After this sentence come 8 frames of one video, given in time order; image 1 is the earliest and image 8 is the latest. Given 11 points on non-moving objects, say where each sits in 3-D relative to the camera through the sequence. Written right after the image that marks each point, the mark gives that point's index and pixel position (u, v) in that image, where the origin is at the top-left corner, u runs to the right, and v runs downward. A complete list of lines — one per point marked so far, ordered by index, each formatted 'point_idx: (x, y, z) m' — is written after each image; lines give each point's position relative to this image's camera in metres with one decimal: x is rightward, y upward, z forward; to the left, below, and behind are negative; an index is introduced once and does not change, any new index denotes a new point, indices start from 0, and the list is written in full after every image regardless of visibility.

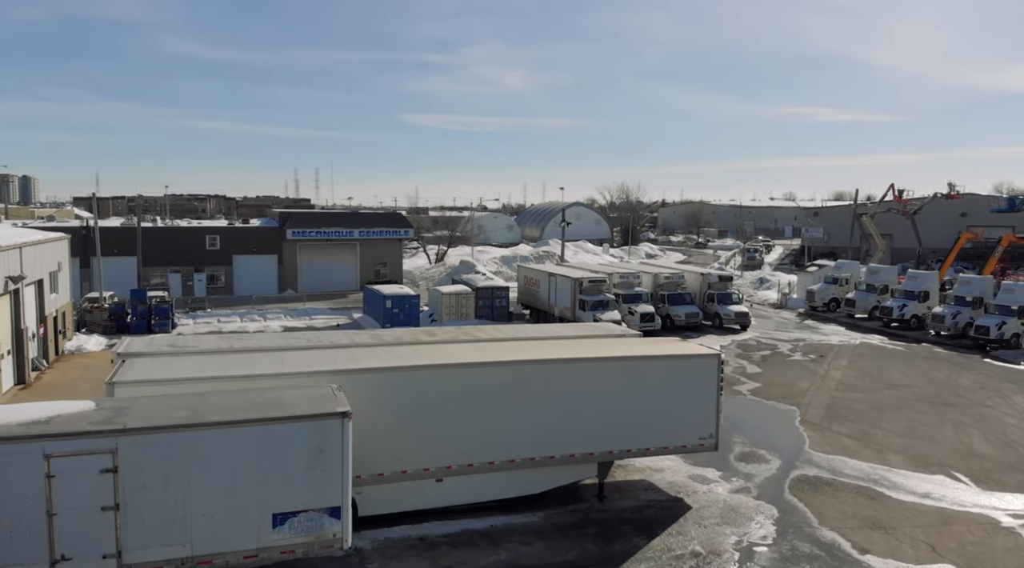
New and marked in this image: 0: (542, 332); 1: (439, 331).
0: (+0.6, -1.0, +15.7) m
1: (-1.4, -1.0, +15.5) m
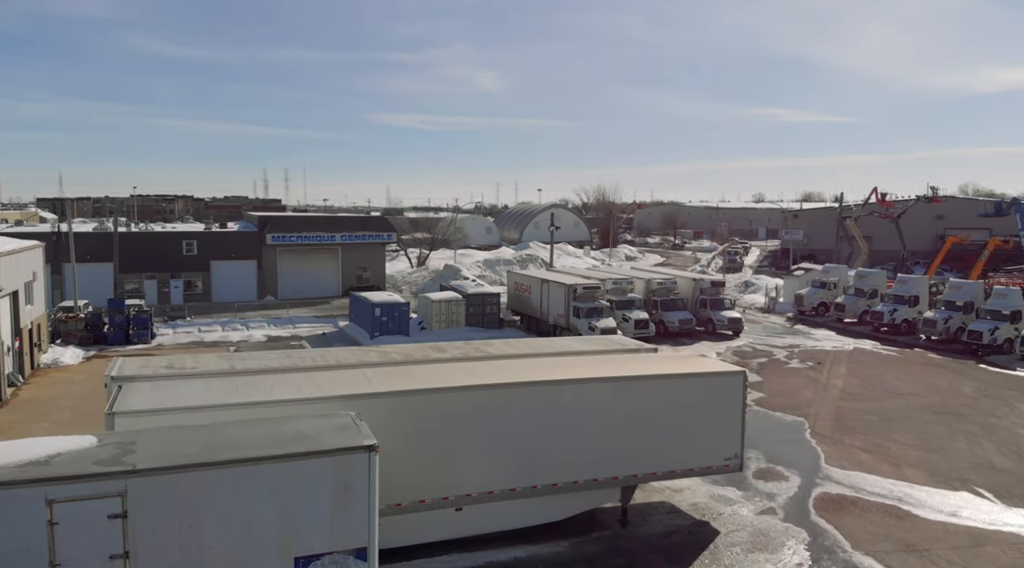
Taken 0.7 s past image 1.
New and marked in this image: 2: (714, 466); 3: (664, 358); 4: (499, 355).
0: (+0.9, -1.3, +15.1) m
1: (-1.2, -1.2, +14.8) m
2: (+3.5, -3.1, +13.3) m
3: (+2.8, -1.4, +14.0) m
4: (-0.2, -1.3, +14.4) m
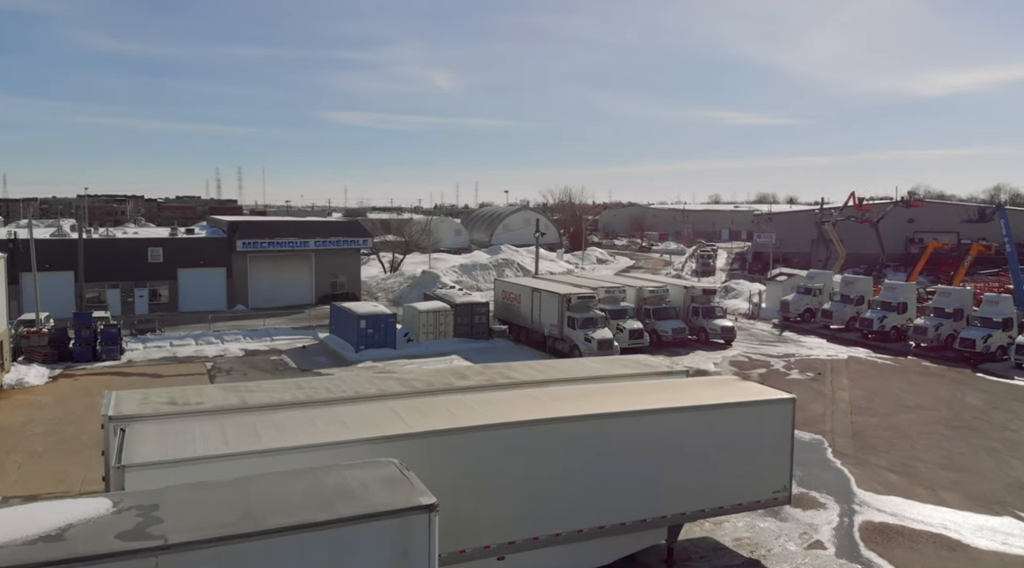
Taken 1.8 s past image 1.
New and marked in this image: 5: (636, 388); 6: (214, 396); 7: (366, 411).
0: (+1.3, -1.6, +14.2) m
1: (-0.7, -1.6, +13.8) m
2: (+4.0, -3.5, +12.5) m
3: (+3.3, -1.7, +13.1) m
4: (+0.3, -1.7, +13.4) m
5: (+2.1, -1.7, +12.8) m
6: (-4.5, -1.7, +11.9) m
7: (-2.1, -1.8, +11.2) m
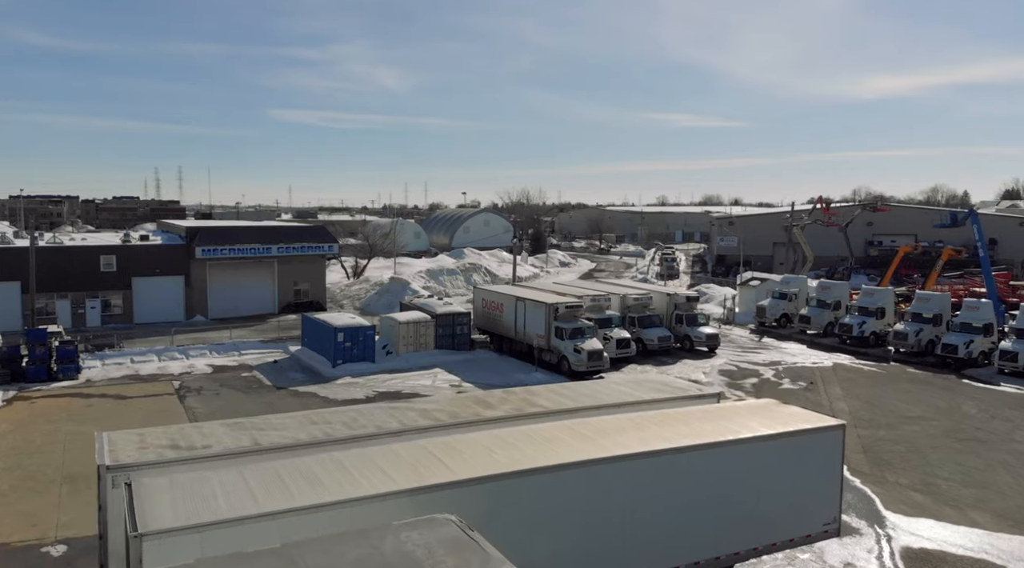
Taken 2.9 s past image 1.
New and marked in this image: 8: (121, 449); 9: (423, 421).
0: (+1.7, -1.9, +13.3) m
1: (-0.3, -1.9, +12.7) m
2: (+4.6, -3.8, +11.8) m
3: (+3.8, -2.1, +12.4) m
4: (+0.7, -2.0, +12.4) m
5: (+2.6, -2.0, +12.0) m
6: (-3.9, -2.1, +10.6) m
7: (-1.5, -2.2, +10.1) m
8: (-5.0, -2.1, +10.0) m
9: (-1.3, -2.1, +11.6) m
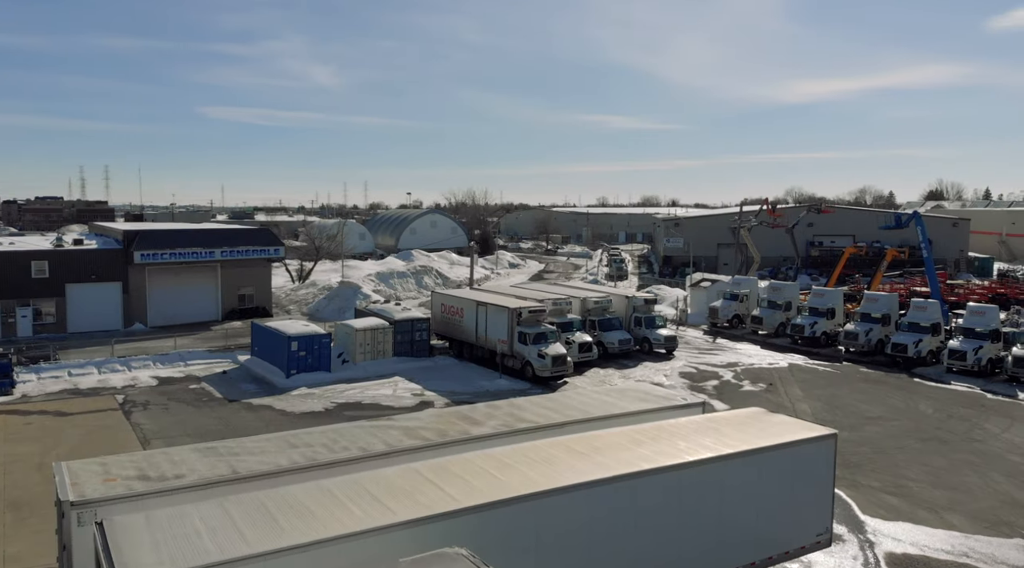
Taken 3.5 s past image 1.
0: (+1.5, -2.1, +12.9) m
1: (-0.5, -2.1, +12.2) m
2: (+4.4, -3.9, +11.6) m
3: (+3.6, -2.2, +12.2) m
4: (+0.6, -2.2, +12.0) m
5: (+2.4, -2.2, +11.7) m
6: (-4.0, -2.3, +9.8) m
7: (-1.5, -2.4, +9.5) m
8: (-5.0, -2.3, +9.1) m
9: (-1.5, -2.2, +11.1) m
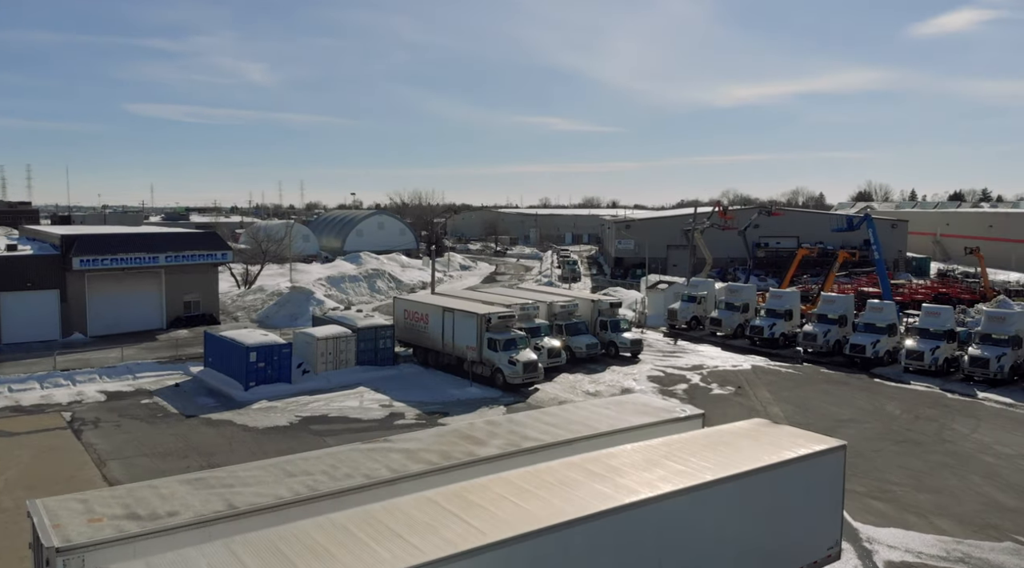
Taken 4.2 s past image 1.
0: (+1.5, -2.3, +12.5) m
1: (-0.4, -2.3, +11.6) m
2: (+4.5, -4.0, +11.4) m
3: (+3.6, -2.3, +11.9) m
4: (+0.6, -2.3, +11.5) m
5: (+2.5, -2.3, +11.3) m
6: (-3.8, -2.5, +9.0) m
7: (-1.2, -2.5, +8.9) m
8: (-4.7, -2.5, +8.2) m
9: (-1.3, -2.4, +10.4) m
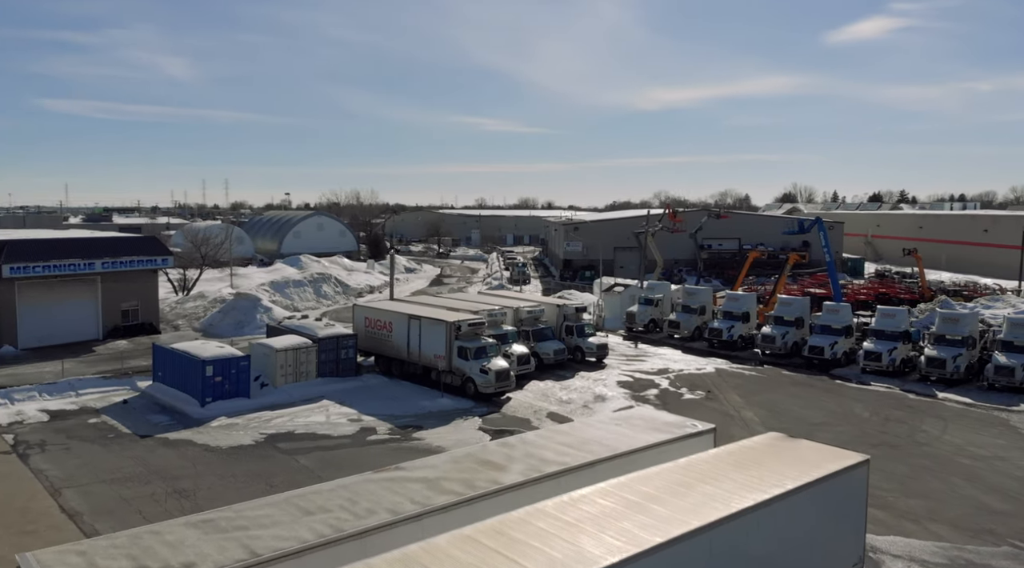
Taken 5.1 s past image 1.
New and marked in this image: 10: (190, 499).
0: (+1.7, -2.5, +12.0) m
1: (-0.1, -2.5, +11.0) m
2: (+4.8, -4.2, +11.2) m
3: (+3.8, -2.5, +11.6) m
4: (+0.9, -2.6, +10.9) m
5: (+2.8, -2.5, +11.0) m
6: (-3.2, -2.8, +8.1) m
7: (-0.7, -2.8, +8.2) m
8: (-4.1, -2.8, +7.2) m
9: (-0.9, -2.6, +9.7) m
10: (-6.9, -4.6, +16.7) m
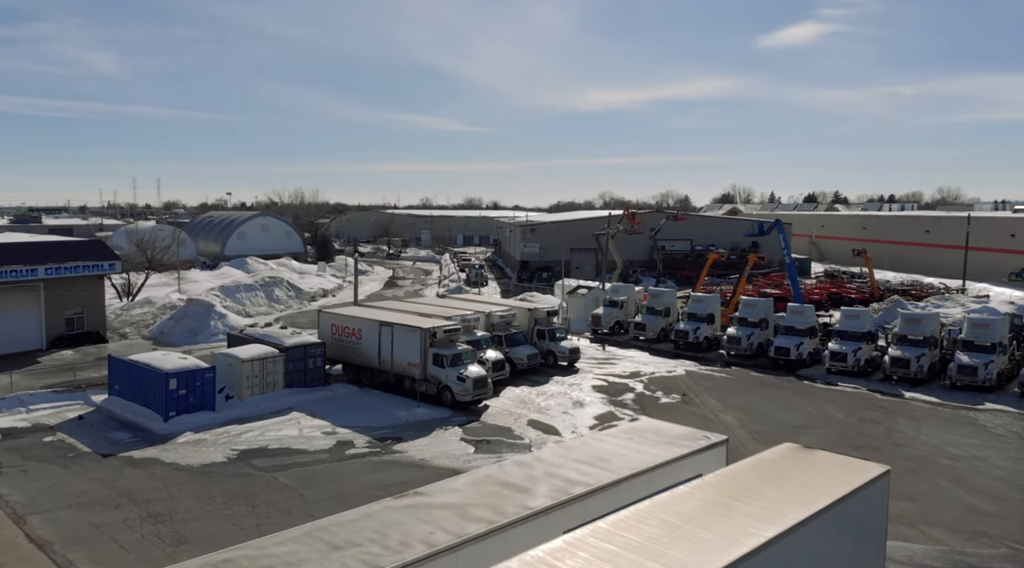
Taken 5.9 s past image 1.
0: (+1.9, -2.6, +11.7) m
1: (+0.2, -2.7, +10.6) m
2: (+5.1, -4.4, +11.2) m
3: (+4.1, -2.7, +11.5) m
4: (+1.2, -2.7, +10.6) m
5: (+3.1, -2.7, +10.8) m
6: (-2.7, -3.0, +7.5) m
7: (-0.2, -3.0, +7.8) m
8: (-3.5, -3.0, +6.5) m
9: (-0.5, -2.8, +9.2) m
10: (-7.0, -4.9, +15.8) m
